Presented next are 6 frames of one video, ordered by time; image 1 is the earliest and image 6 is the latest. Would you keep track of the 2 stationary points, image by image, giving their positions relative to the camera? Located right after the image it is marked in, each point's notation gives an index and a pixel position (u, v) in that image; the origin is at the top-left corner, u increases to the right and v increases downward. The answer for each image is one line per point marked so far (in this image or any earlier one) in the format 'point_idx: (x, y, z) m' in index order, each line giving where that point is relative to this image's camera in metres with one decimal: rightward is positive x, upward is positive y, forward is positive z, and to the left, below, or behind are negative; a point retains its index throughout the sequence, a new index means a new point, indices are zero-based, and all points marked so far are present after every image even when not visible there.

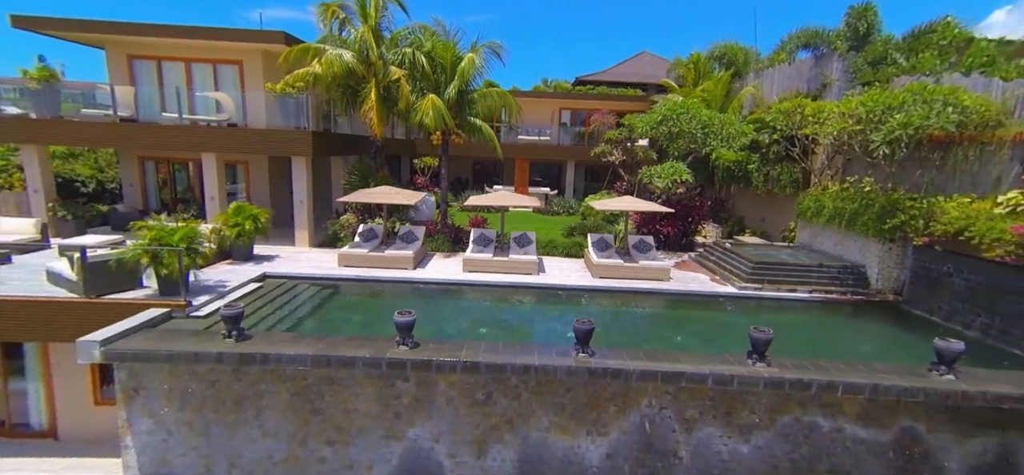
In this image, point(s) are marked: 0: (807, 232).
0: (+8.2, +0.2, +11.7) m
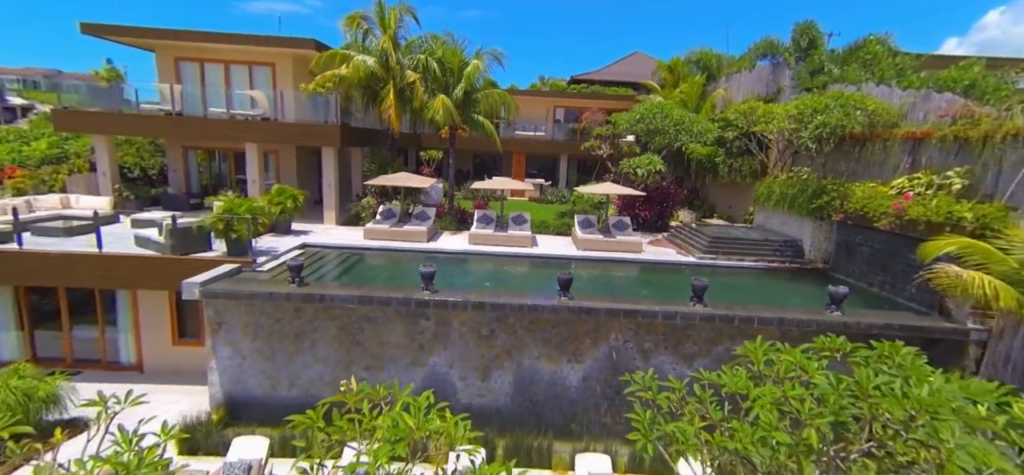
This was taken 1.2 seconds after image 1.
0: (+8.1, +0.7, +13.8) m
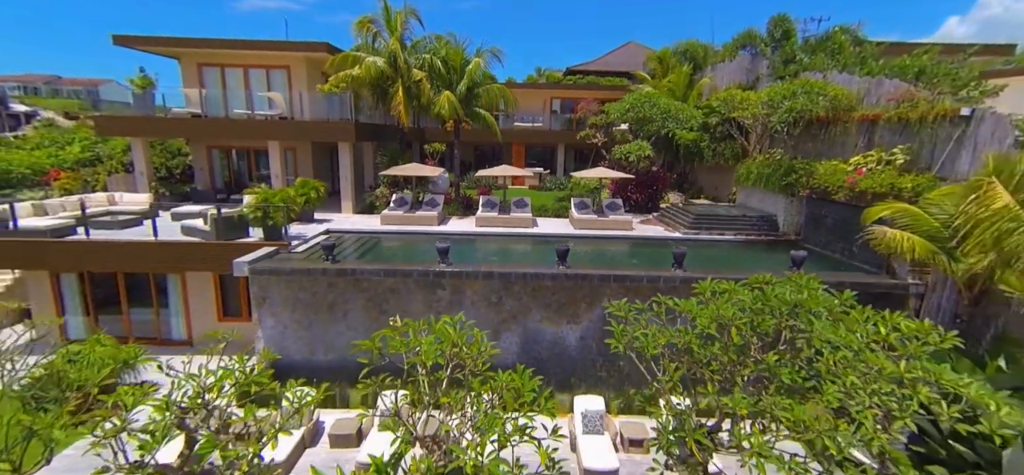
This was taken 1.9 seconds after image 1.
0: (+8.2, +1.5, +15.0) m
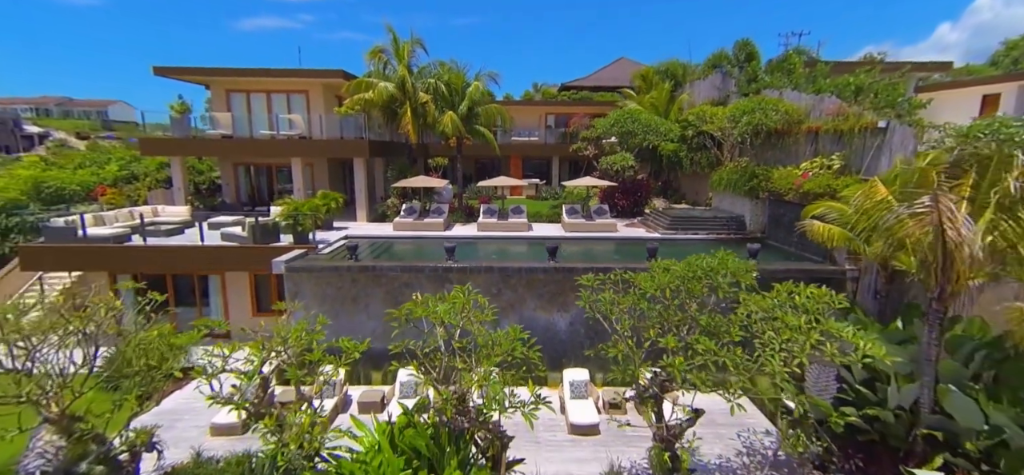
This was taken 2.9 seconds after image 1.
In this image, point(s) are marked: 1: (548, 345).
0: (+8.1, +1.5, +16.7) m
1: (+1.0, -2.9, +11.5) m
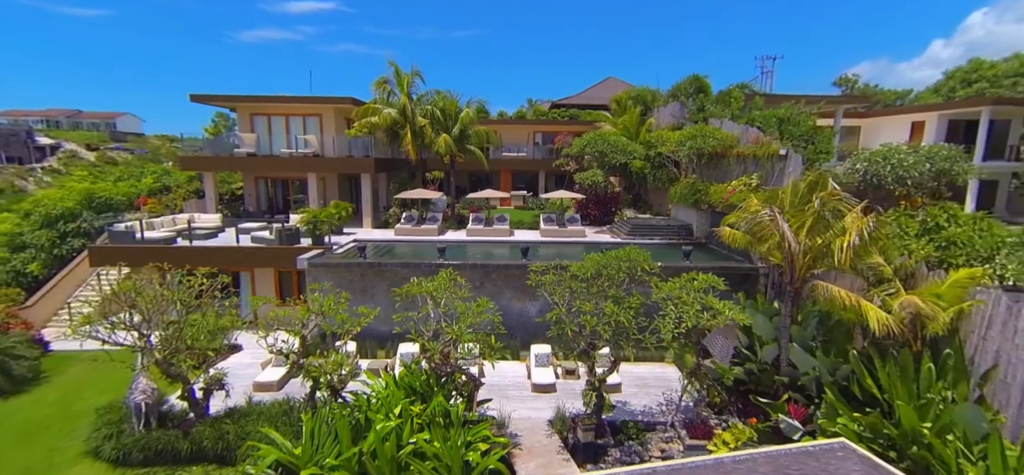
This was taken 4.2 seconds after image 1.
0: (+7.4, +1.3, +19.3) m
1: (+0.3, -3.0, +14.0) m
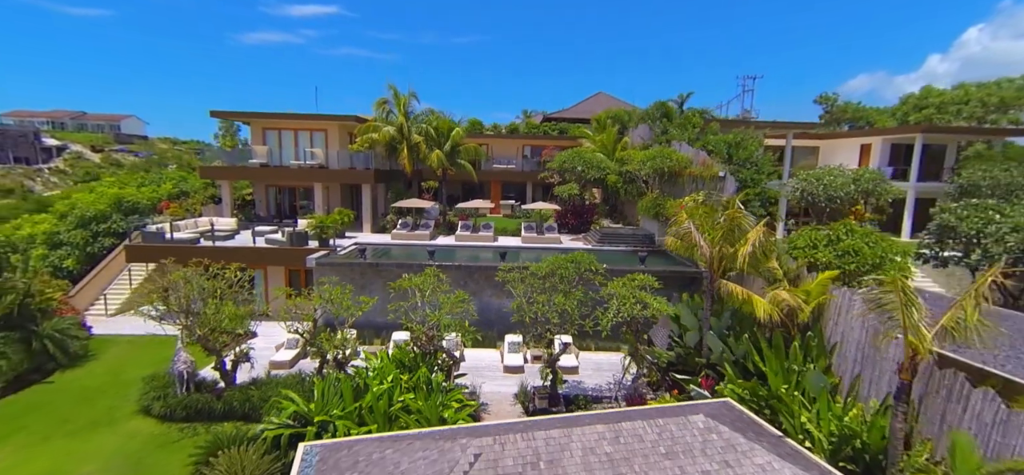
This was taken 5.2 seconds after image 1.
0: (+6.7, +0.9, +21.5) m
1: (-0.5, -3.2, +16.1) m
